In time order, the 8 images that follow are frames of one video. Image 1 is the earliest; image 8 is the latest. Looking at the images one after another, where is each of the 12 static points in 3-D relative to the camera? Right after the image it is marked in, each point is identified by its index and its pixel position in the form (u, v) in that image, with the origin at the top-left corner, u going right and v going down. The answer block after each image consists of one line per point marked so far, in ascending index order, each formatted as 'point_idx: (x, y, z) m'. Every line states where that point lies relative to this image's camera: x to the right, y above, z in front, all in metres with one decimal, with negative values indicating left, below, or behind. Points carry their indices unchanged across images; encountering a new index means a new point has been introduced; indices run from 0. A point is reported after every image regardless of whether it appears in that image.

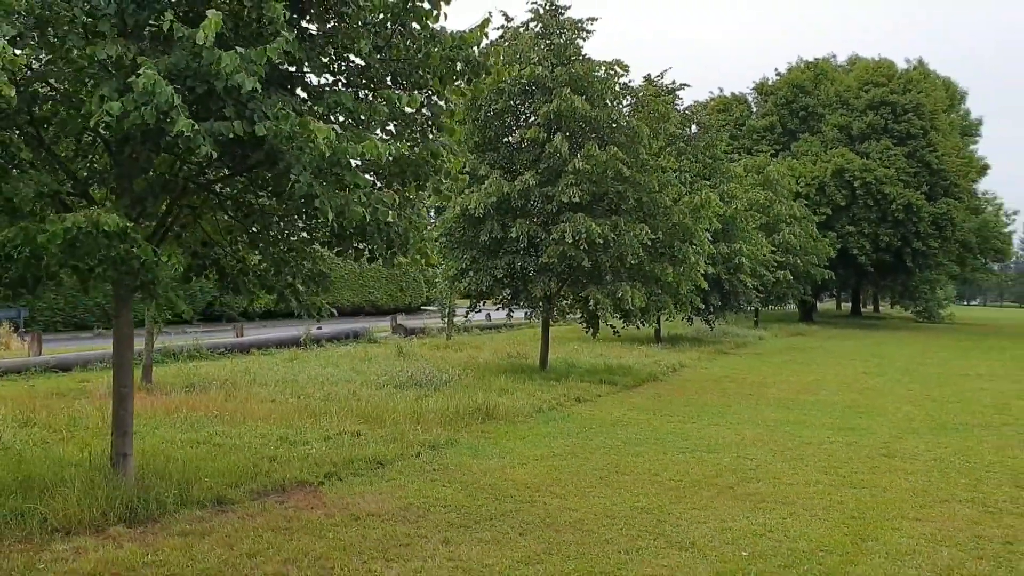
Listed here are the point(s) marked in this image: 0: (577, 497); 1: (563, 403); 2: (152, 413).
0: (+0.5, -1.6, +6.2) m
1: (+0.7, -1.6, +11.3) m
2: (-4.1, -1.4, +9.2) m
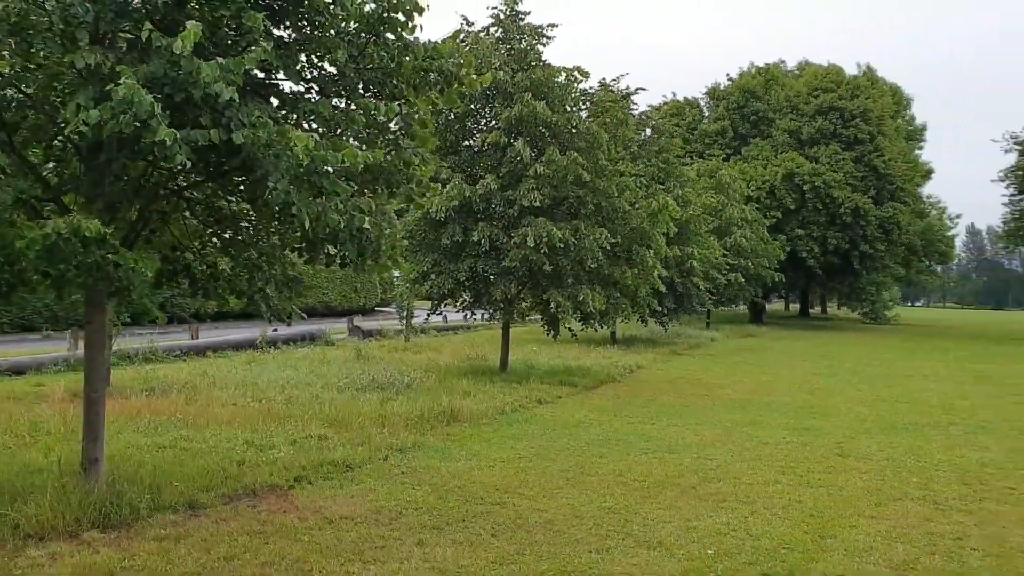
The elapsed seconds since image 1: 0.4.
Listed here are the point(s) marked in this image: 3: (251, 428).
0: (+0.3, -1.7, +6.3) m
1: (+0.2, -1.7, +11.5) m
2: (-4.5, -1.5, +9.0) m
3: (-2.9, -1.5, +8.9) m
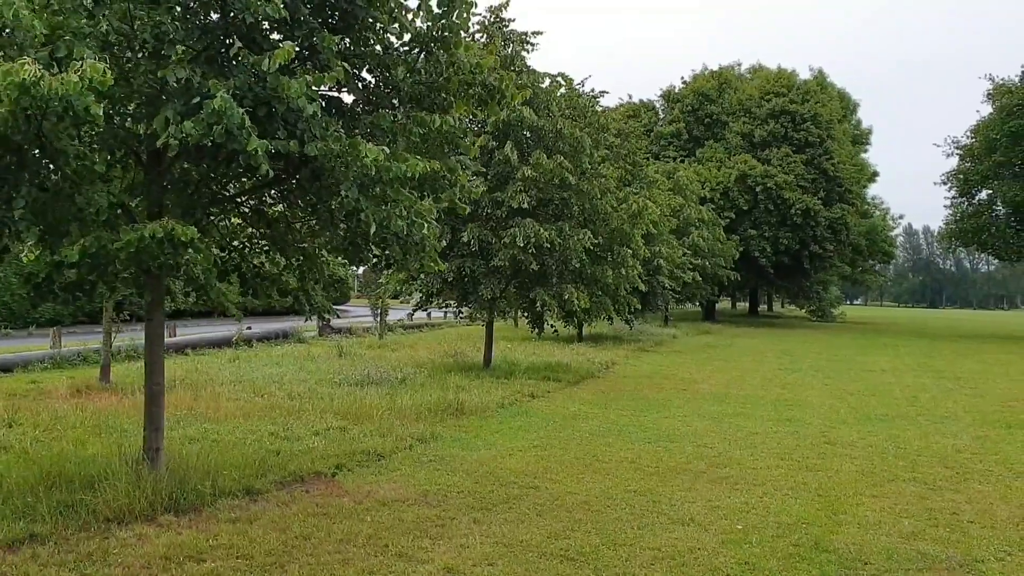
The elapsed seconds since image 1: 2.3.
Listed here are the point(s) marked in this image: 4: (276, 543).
0: (+0.5, -1.6, +6.8) m
1: (+0.1, -1.6, +11.9) m
2: (-4.4, -1.5, +9.2) m
3: (-2.8, -1.5, +9.2) m
4: (-1.5, -1.6, +5.0) m
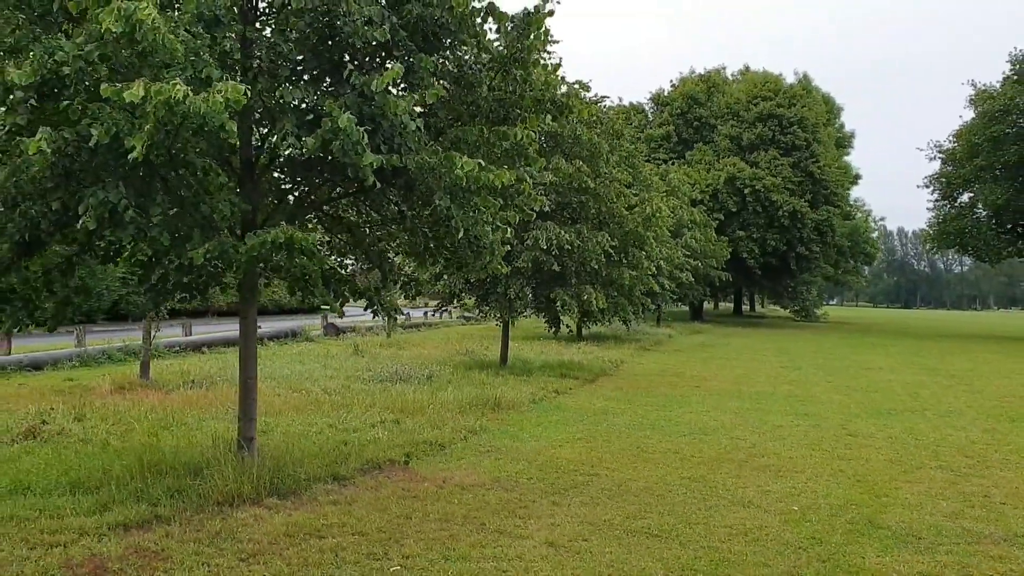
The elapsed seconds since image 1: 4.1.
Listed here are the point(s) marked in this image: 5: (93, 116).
0: (+1.1, -1.7, +7.3) m
1: (+0.5, -1.6, +12.4) m
2: (-3.9, -1.4, +9.6) m
3: (-2.3, -1.5, +9.6) m
4: (-0.9, -1.6, +5.5) m
5: (-2.6, +1.0, +4.9) m
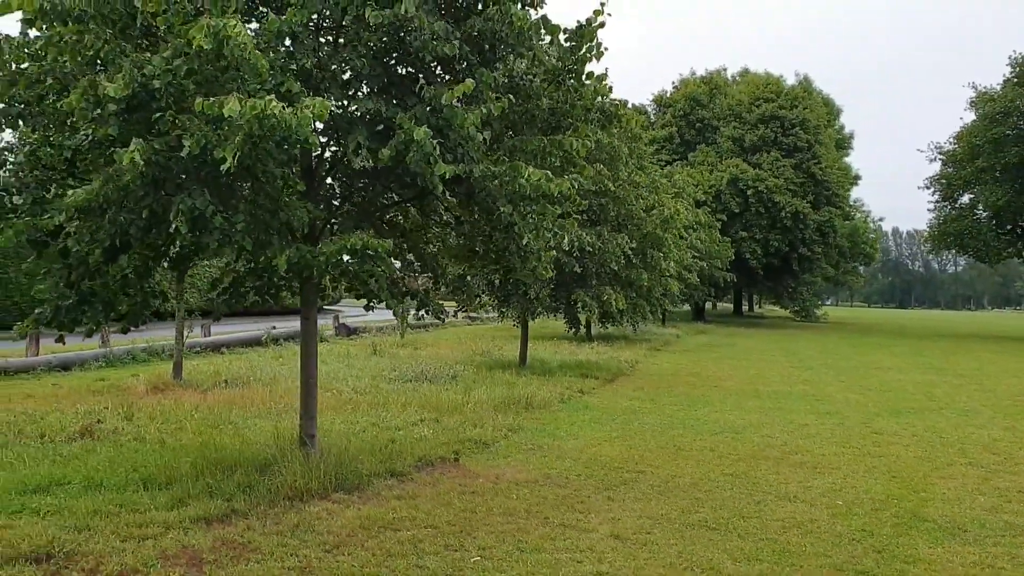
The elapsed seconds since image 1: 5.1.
0: (+1.5, -1.7, +7.6) m
1: (+0.9, -1.7, +12.7) m
2: (-3.5, -1.5, +9.8) m
3: (-1.8, -1.5, +9.8) m
4: (-0.4, -1.6, +5.7) m
5: (-2.1, +1.0, +5.2) m
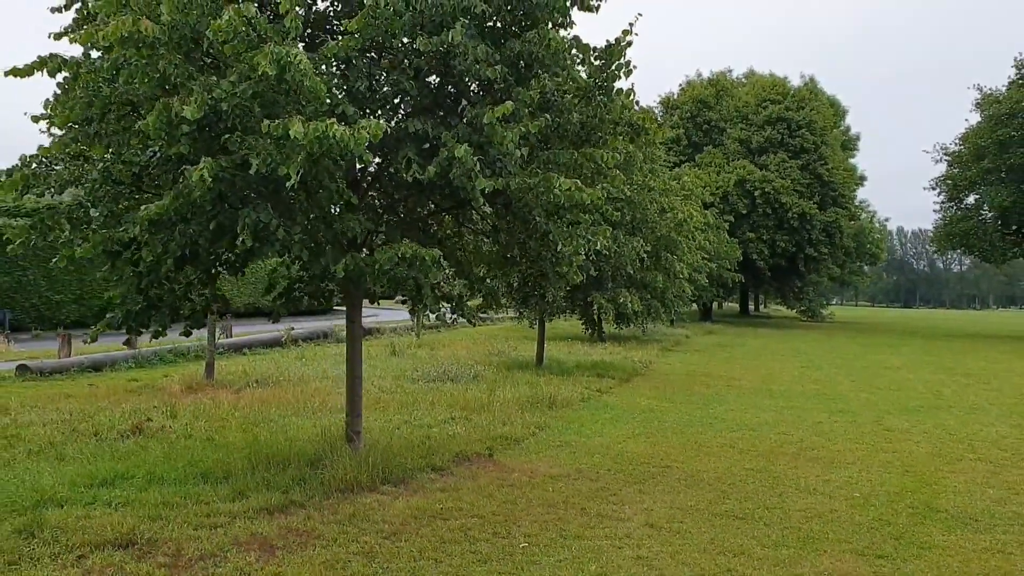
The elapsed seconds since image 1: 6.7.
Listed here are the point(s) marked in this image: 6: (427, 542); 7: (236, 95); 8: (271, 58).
0: (+1.8, -1.7, +8.0) m
1: (+1.3, -1.7, +13.1) m
2: (-3.2, -1.5, +10.3) m
3: (-1.5, -1.6, +10.2) m
4: (-0.1, -1.7, +6.1) m
5: (-1.8, +1.0, +5.6) m
6: (-0.6, -1.7, +5.3) m
7: (-1.9, +1.3, +5.6) m
8: (-1.6, +1.5, +5.3) m
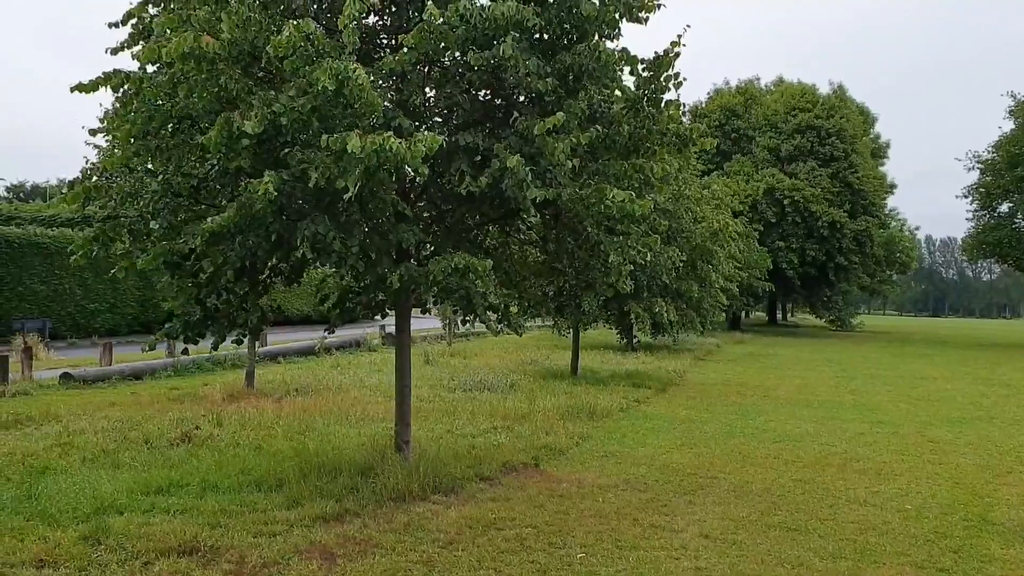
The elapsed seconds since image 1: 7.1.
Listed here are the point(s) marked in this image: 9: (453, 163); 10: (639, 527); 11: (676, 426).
0: (+2.3, -1.8, +7.9) m
1: (+1.9, -1.9, +13.0) m
2: (-2.6, -1.6, +10.4) m
3: (-1.0, -1.7, +10.3) m
4: (+0.3, -1.7, +6.1) m
5: (-1.4, +0.9, +5.7) m
6: (-0.2, -1.7, +5.3) m
7: (-1.5, +1.3, +5.7) m
8: (-1.2, +1.4, +5.4) m
9: (-0.5, +1.0, +6.3) m
10: (+0.9, -1.8, +6.0) m
11: (+2.3, -1.9, +11.0) m
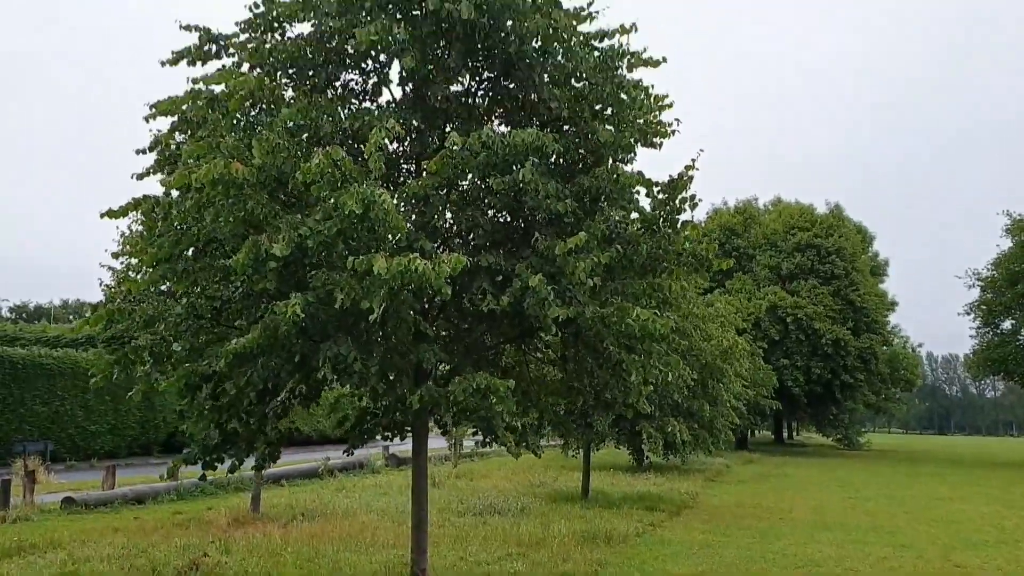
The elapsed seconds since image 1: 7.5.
0: (+2.4, -3.0, +7.6) m
1: (+2.1, -3.7, +12.6) m
2: (-2.5, -3.2, +10.0) m
3: (-0.8, -3.2, +9.9) m
4: (+0.4, -2.6, +5.8) m
5: (-1.3, +0.1, +5.7) m
6: (0.0, -2.5, +5.0) m
7: (-1.4, +0.4, +5.8) m
8: (-1.1, +0.6, +5.6) m
9: (-0.3, 0.0, +6.4) m
10: (+1.1, -2.6, +5.6) m
11: (+2.4, -3.5, +10.6) m
